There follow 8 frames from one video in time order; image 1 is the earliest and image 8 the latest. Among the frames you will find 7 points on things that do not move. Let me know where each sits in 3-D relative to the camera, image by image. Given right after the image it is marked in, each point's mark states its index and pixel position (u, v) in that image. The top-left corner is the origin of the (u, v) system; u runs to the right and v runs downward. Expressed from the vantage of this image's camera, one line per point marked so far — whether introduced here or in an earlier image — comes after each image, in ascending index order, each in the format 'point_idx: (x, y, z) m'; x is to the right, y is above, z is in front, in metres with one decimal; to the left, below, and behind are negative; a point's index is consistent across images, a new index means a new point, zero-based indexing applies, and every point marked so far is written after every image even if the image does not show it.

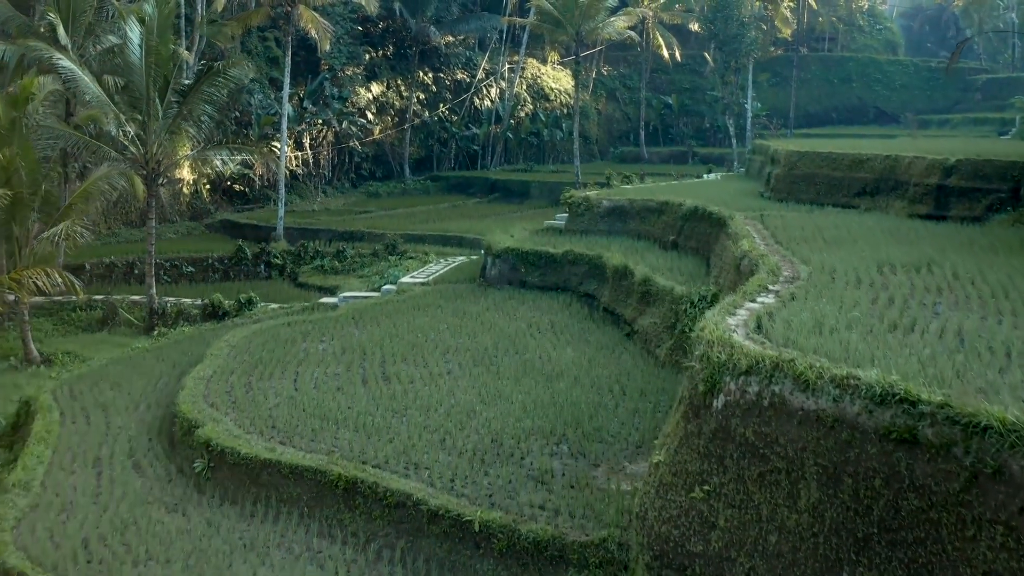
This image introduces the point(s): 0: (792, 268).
0: (+2.0, +0.1, +6.5) m
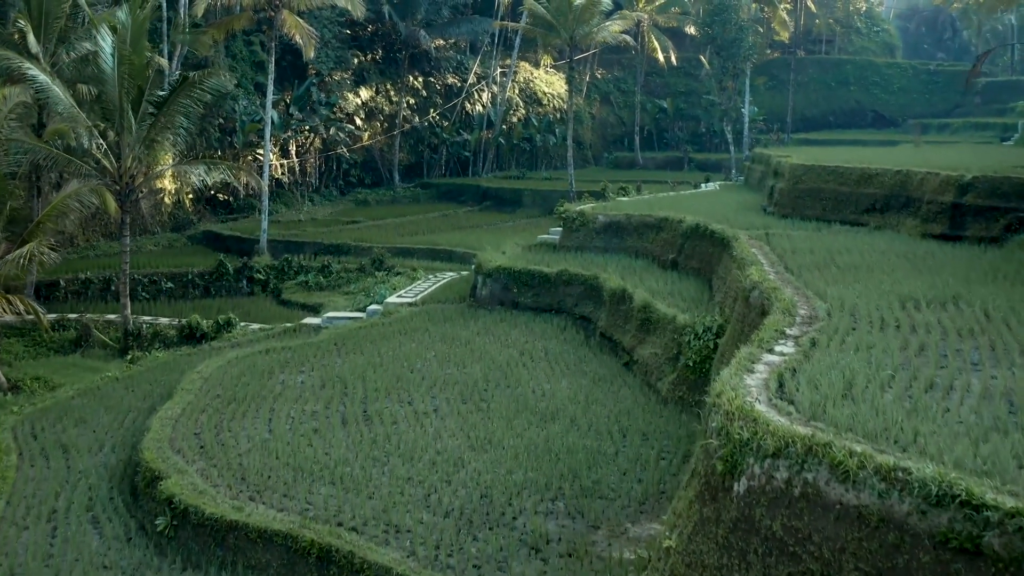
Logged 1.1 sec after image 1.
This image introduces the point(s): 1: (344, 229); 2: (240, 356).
0: (+2.0, -0.1, +5.9) m
1: (-3.6, +1.3, +19.0) m
2: (-3.0, -0.7, +10.1) m
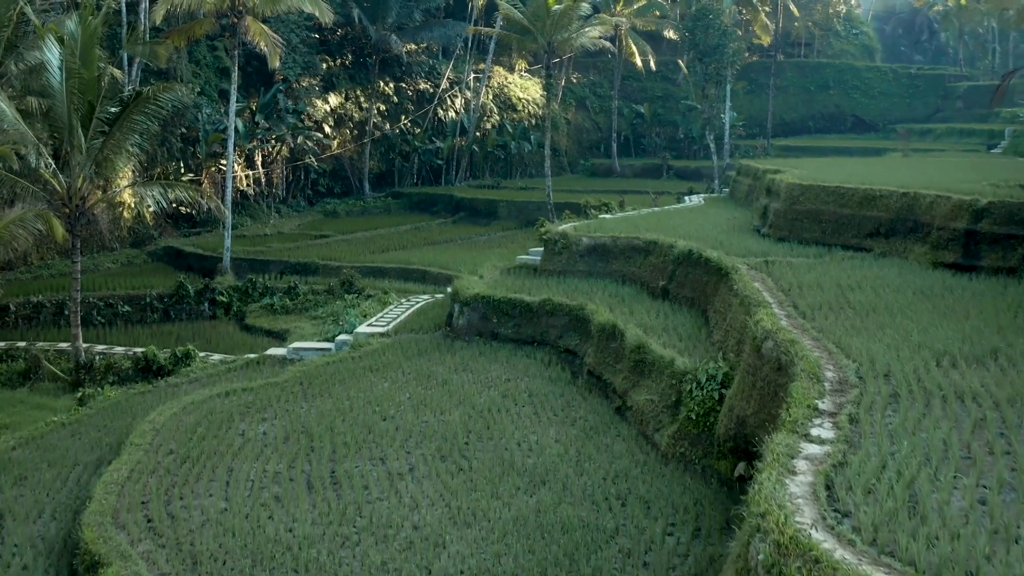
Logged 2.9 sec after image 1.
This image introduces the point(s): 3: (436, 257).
0: (+1.9, -0.4, +5.3) m
1: (-4.1, +0.9, +18.1) m
2: (-3.2, -1.1, +9.3) m
3: (-1.4, +0.6, +16.4) m
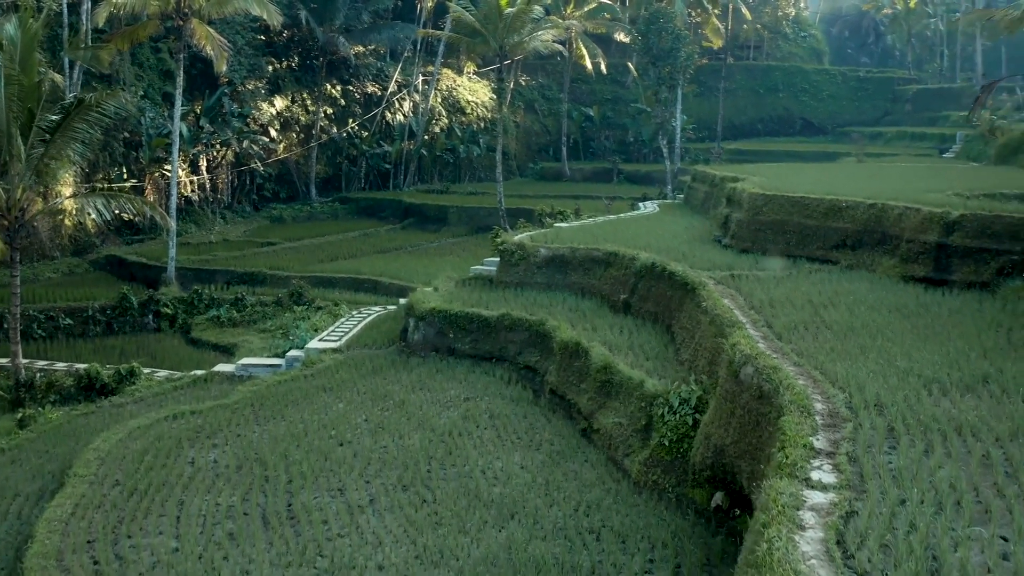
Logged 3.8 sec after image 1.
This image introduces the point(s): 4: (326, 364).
0: (+1.7, -0.6, +5.0) m
1: (-5.0, +0.7, +17.5) m
2: (-3.6, -1.3, +8.8) m
3: (-2.2, +0.4, +15.9) m
4: (-2.2, -0.9, +10.5) m
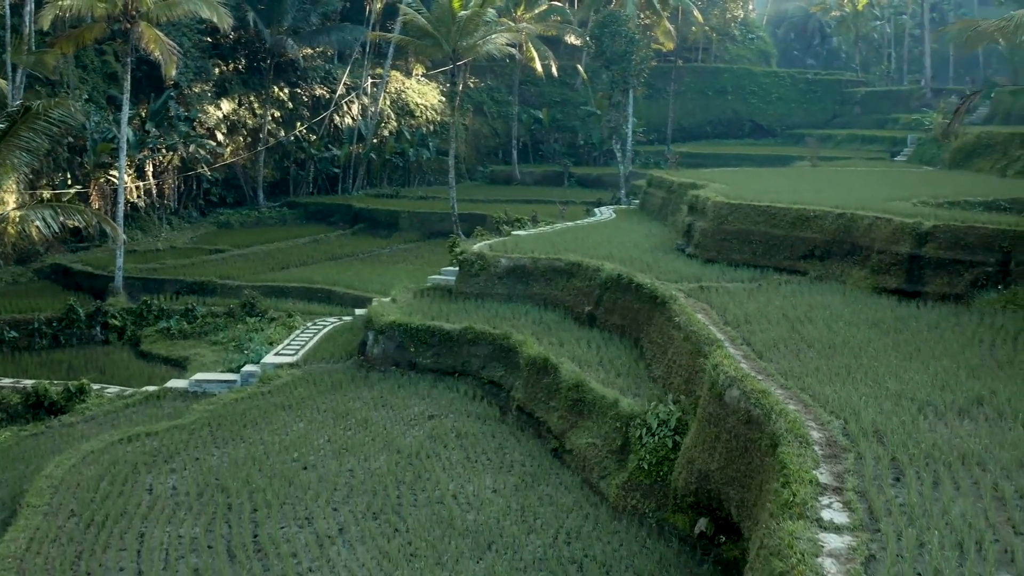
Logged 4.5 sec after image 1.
0: (+1.7, -0.7, +4.8) m
1: (-5.8, +0.5, +16.9) m
2: (-3.9, -1.5, +8.3) m
3: (-3.0, +0.3, +15.5) m
4: (-2.6, -1.0, +10.1) m
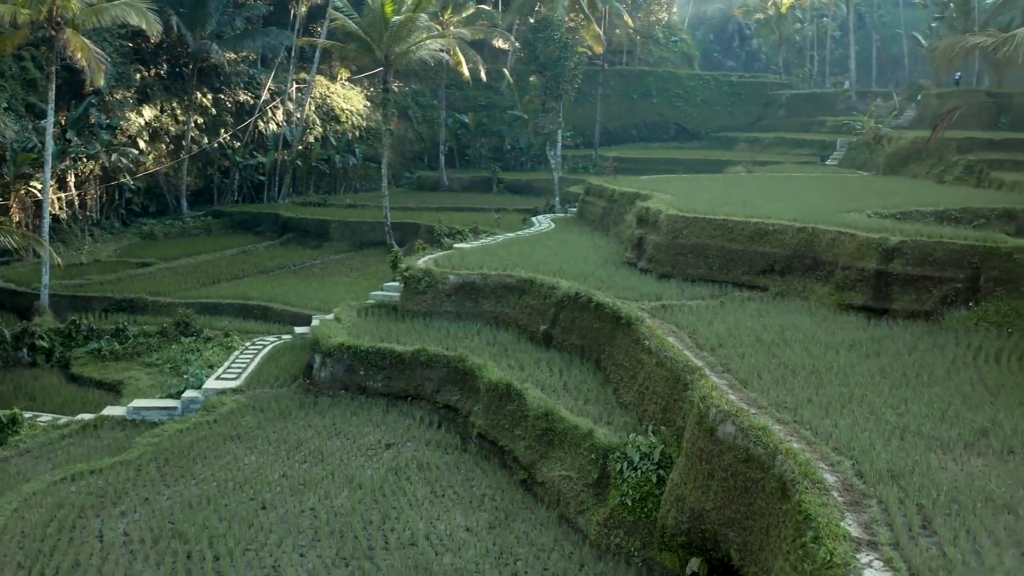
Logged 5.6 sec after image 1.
0: (+1.6, -0.9, +4.6) m
1: (-6.9, +0.2, +16.0) m
2: (-4.2, -1.7, +7.5) m
3: (-3.9, 0.0, +14.8) m
4: (-3.1, -1.3, +9.5) m
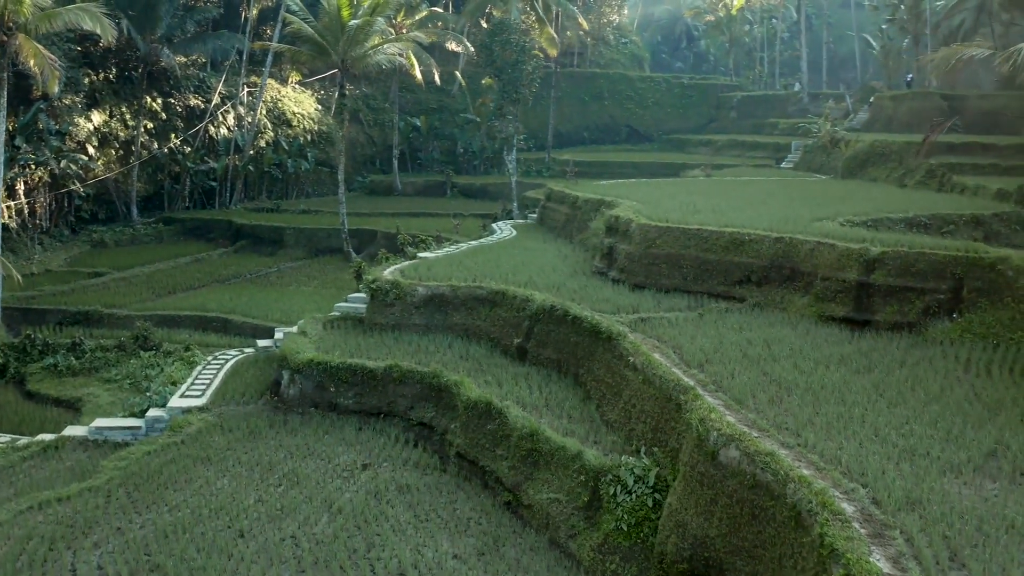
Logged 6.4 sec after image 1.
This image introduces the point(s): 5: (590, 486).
0: (+1.7, -1.0, +4.5) m
1: (-7.5, -0.1, +15.4) m
2: (-4.3, -1.9, +7.1) m
3: (-4.5, -0.2, +14.4) m
4: (-3.3, -1.5, +9.1) m
5: (+0.6, -1.4, +6.5) m
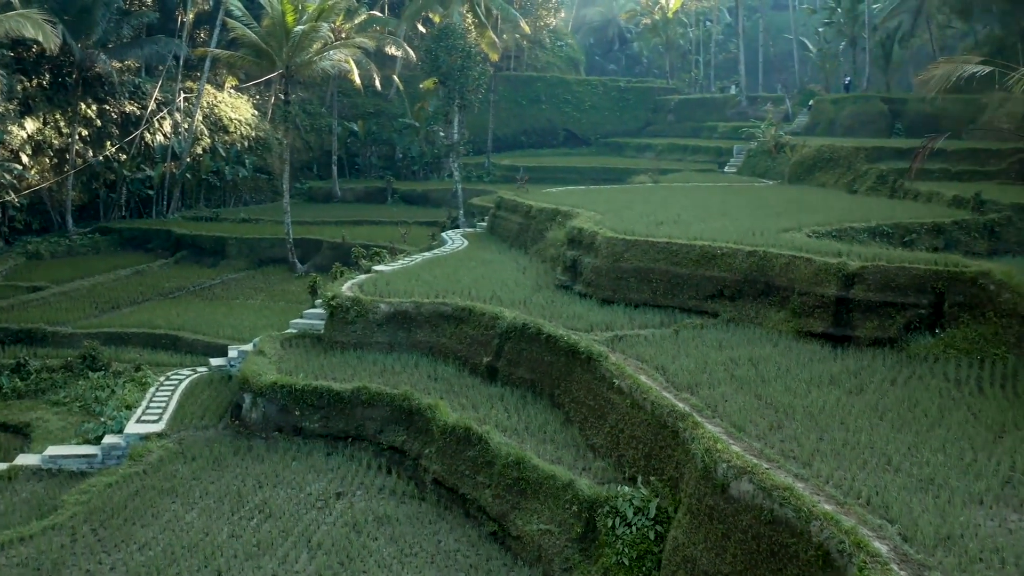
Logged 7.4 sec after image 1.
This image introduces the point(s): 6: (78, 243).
0: (+1.7, -1.2, +4.4) m
1: (-8.3, -0.4, +14.5) m
2: (-4.4, -2.2, +6.5) m
3: (-5.1, -0.5, +13.8) m
4: (-3.5, -1.7, +8.6) m
5: (+0.5, -1.6, +6.3) m
6: (-9.5, +0.8, +19.3) m
